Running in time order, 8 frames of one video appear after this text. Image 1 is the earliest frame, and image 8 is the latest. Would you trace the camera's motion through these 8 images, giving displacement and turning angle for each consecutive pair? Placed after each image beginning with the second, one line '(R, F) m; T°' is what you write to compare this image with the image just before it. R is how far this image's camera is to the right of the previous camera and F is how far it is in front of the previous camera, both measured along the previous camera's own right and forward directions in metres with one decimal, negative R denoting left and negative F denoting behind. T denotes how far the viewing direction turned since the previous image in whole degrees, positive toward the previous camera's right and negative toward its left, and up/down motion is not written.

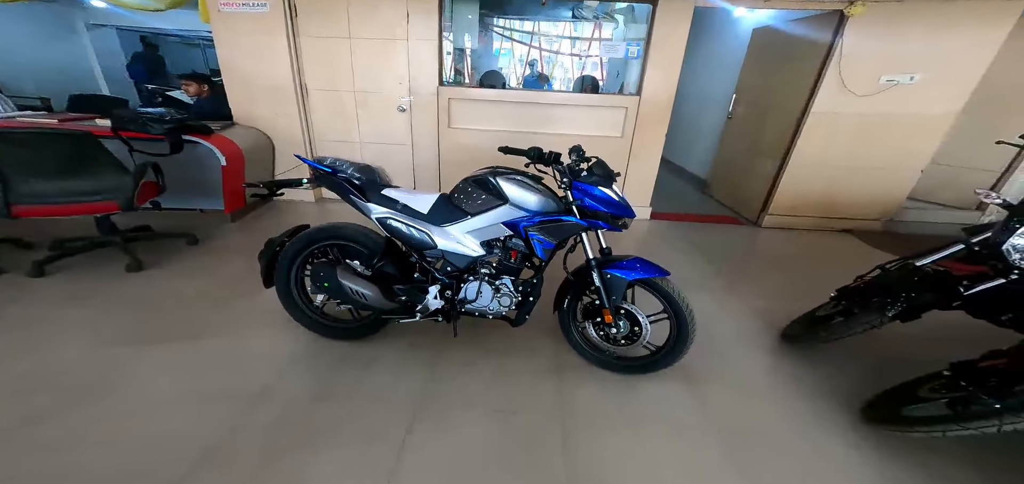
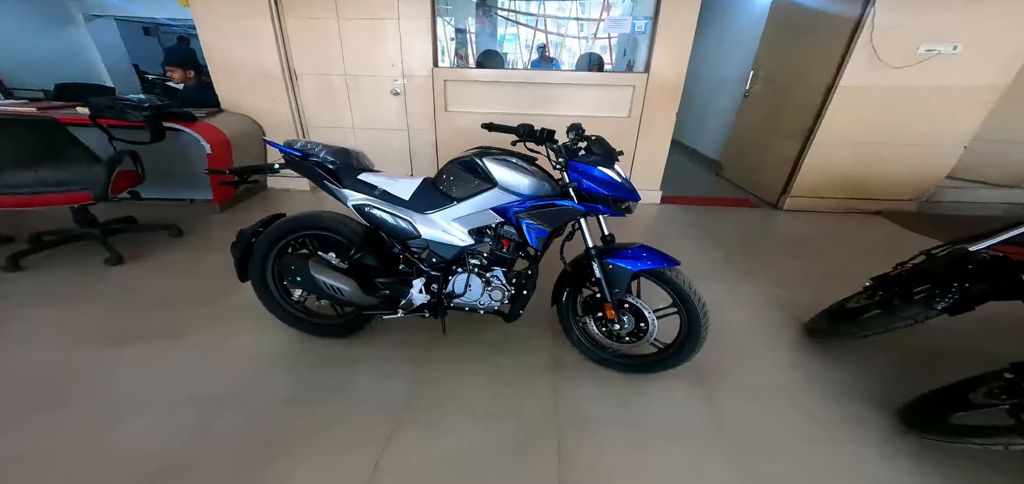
(+0.1, +0.1) m; -2°
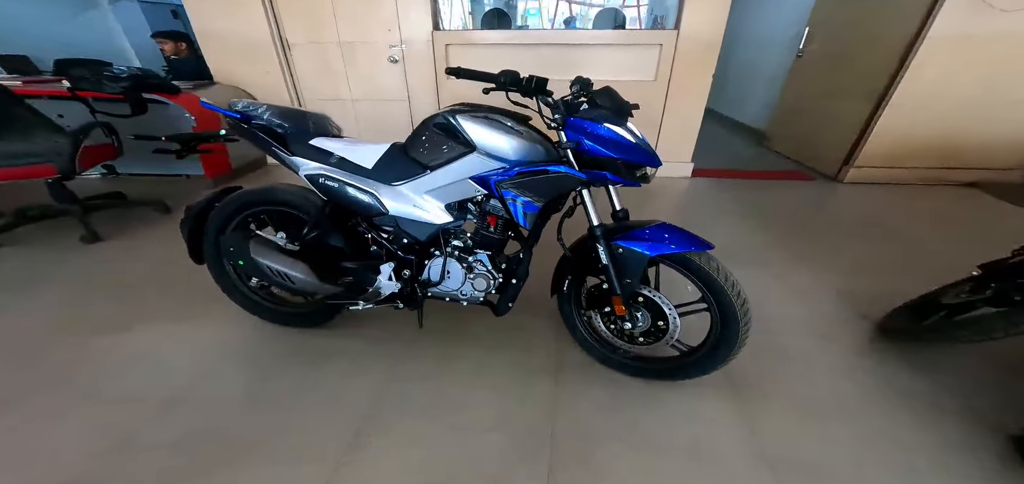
(+0.1, +0.3) m; -5°
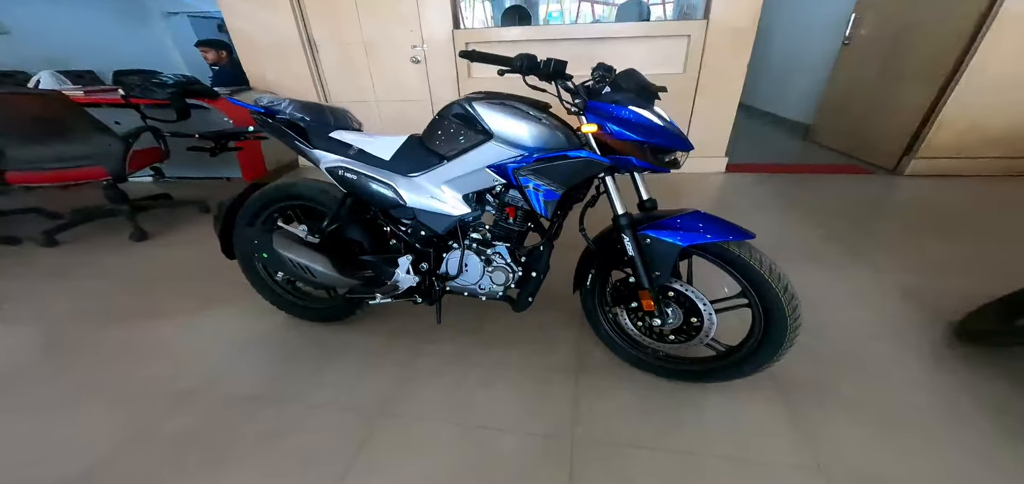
(0.0, 0.0) m; -4°
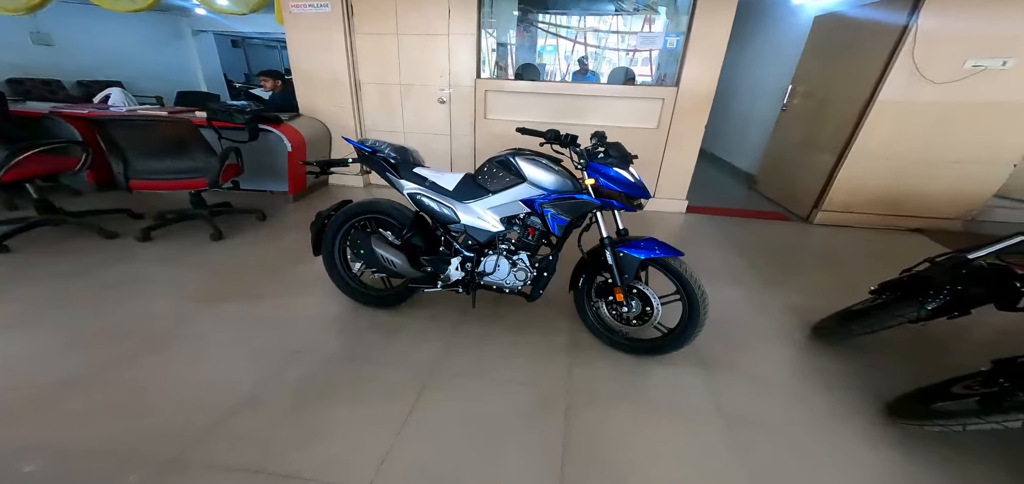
(-0.2, -0.5) m; +4°
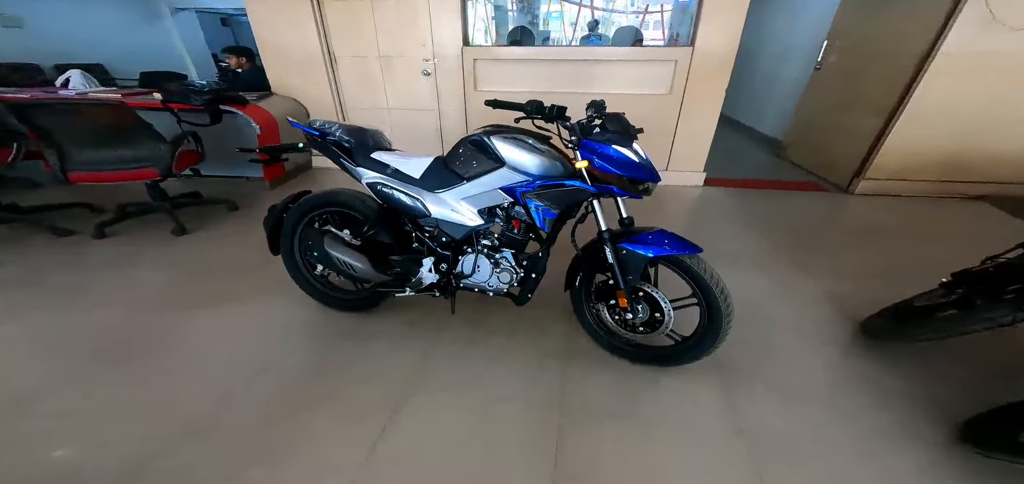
(+0.1, +0.3) m; -2°
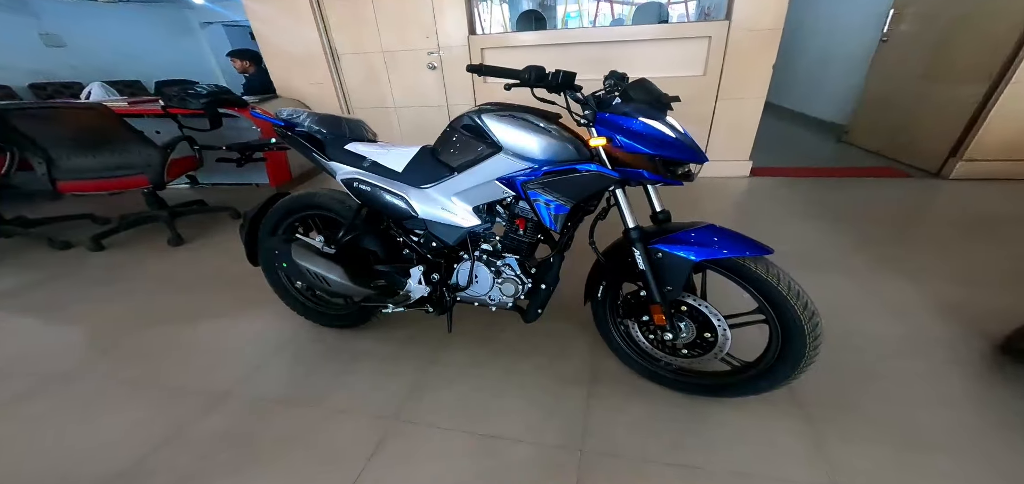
(+0.1, +0.3) m; -5°
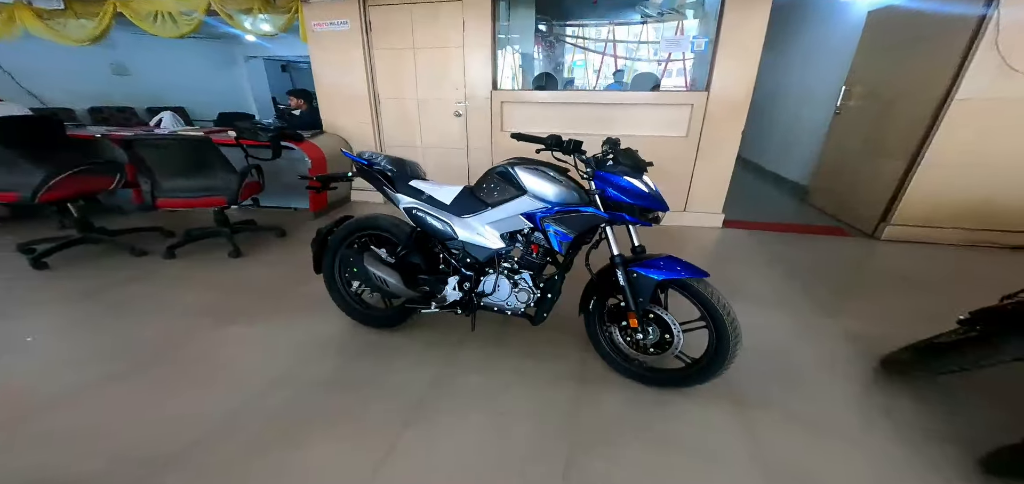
(-0.1, -0.4) m; +1°
